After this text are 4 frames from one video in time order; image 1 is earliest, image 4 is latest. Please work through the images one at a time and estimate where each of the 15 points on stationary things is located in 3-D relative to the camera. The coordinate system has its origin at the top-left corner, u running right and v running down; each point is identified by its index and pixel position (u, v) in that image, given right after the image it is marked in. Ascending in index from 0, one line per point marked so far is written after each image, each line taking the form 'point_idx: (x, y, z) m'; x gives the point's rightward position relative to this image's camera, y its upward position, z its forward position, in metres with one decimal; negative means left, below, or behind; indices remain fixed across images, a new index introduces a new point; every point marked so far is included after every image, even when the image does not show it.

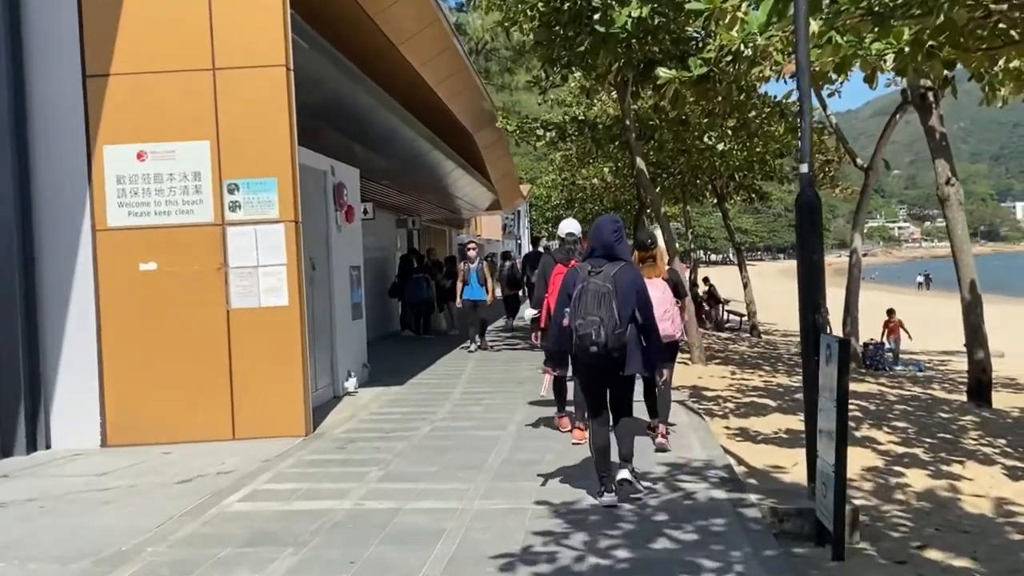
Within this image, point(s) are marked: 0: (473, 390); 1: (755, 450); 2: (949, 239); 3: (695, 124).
0: (-0.5, -1.2, +11.0) m
1: (+2.2, -1.4, +8.1) m
2: (+6.0, +0.7, +12.6) m
3: (+3.9, +3.5, +19.6) m
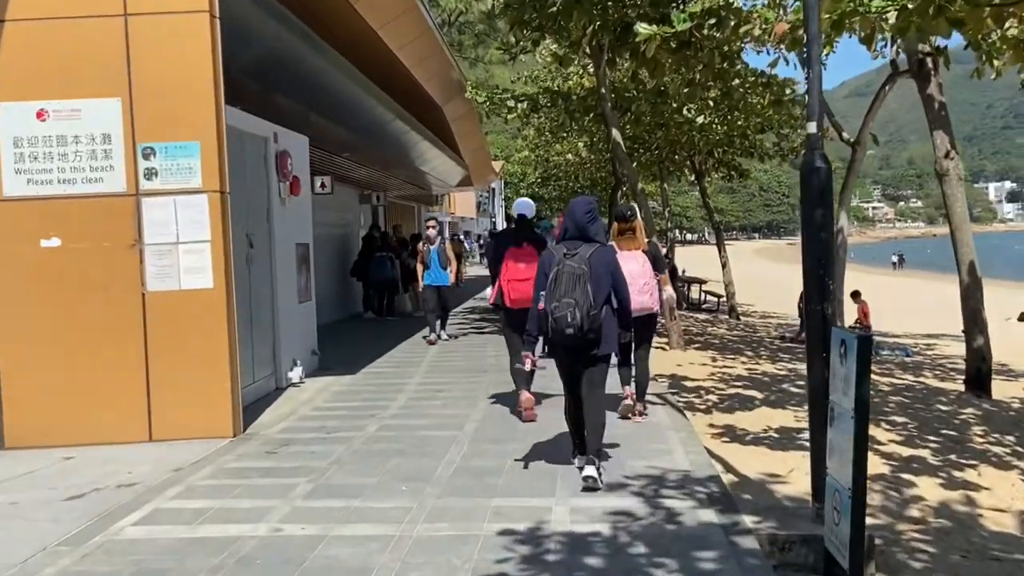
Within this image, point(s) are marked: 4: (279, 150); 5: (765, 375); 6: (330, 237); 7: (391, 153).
0: (-0.9, -1.0, +10.0) m
1: (+1.8, -1.3, +7.2) m
2: (+5.6, +0.9, +11.8) m
3: (+3.3, +3.9, +18.6) m
4: (-2.5, +1.5, +9.8) m
5: (+3.3, -1.1, +12.0) m
6: (-3.6, +1.0, +18.2) m
7: (-2.5, +2.8, +19.7) m
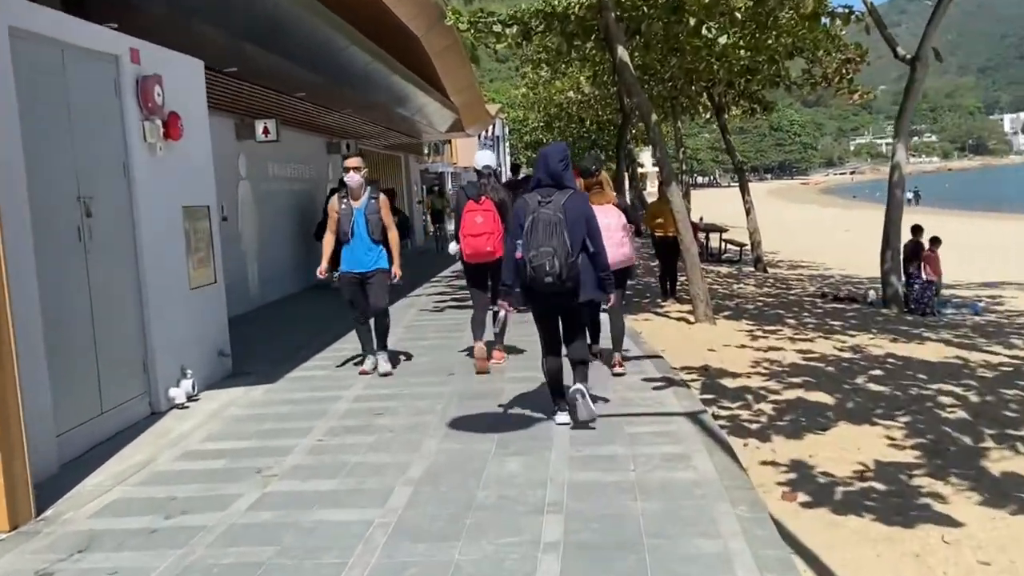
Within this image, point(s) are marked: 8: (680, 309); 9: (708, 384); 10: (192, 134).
0: (-1.1, -0.8, +7.2) m
1: (+1.6, -1.2, +4.4) m
2: (+5.3, +1.4, +8.8) m
3: (+3.0, +4.7, +15.5) m
4: (-2.8, +1.6, +6.9) m
5: (+3.1, -0.7, +9.1) m
6: (-3.8, +1.6, +15.3) m
7: (-2.7, +3.5, +16.7) m
8: (+2.4, -0.3, +12.9) m
9: (+1.7, -0.8, +7.7) m
10: (-2.7, +1.3, +7.7) m
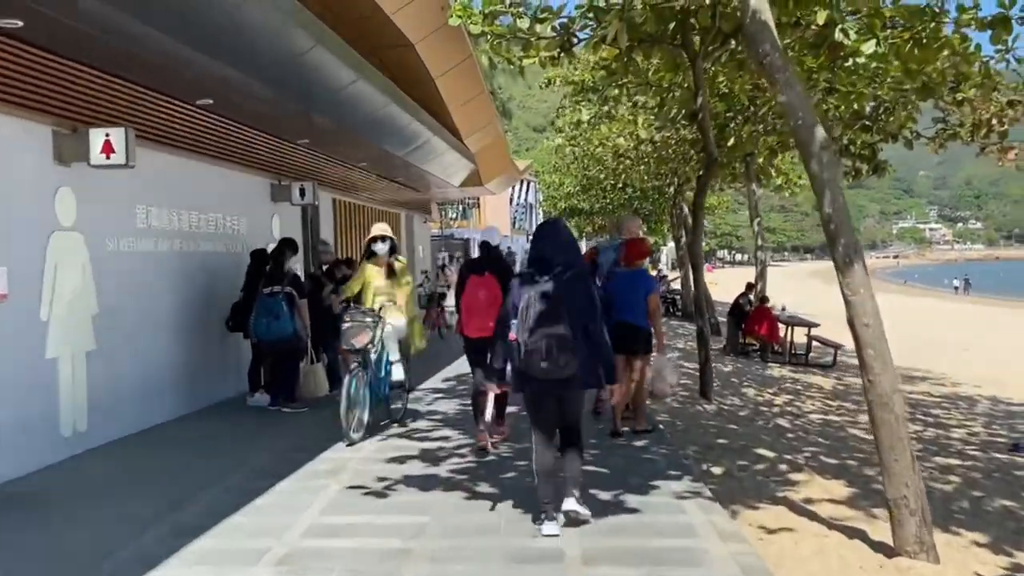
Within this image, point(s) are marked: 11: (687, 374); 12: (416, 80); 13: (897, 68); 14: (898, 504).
0: (-1.2, -1.6, +1.3) m
1: (+1.4, -1.8, -1.7) m
2: (+5.3, +0.3, +2.8) m
3: (+3.4, +3.2, +9.8) m
4: (-2.8, +1.0, +1.2) m
5: (+3.1, -1.8, +3.0) m
6: (-3.6, +0.3, +9.6) m
7: (-2.3, +2.0, +11.1) m
8: (+2.5, -1.6, +6.8) m
9: (+1.5, -1.7, +1.6) m
10: (-2.7, +0.6, +2.0) m
11: (+2.9, -1.4, +15.1) m
12: (-1.6, +3.4, +15.3) m
13: (+5.3, +3.1, +12.5) m
14: (+2.4, -1.3, +5.7) m
